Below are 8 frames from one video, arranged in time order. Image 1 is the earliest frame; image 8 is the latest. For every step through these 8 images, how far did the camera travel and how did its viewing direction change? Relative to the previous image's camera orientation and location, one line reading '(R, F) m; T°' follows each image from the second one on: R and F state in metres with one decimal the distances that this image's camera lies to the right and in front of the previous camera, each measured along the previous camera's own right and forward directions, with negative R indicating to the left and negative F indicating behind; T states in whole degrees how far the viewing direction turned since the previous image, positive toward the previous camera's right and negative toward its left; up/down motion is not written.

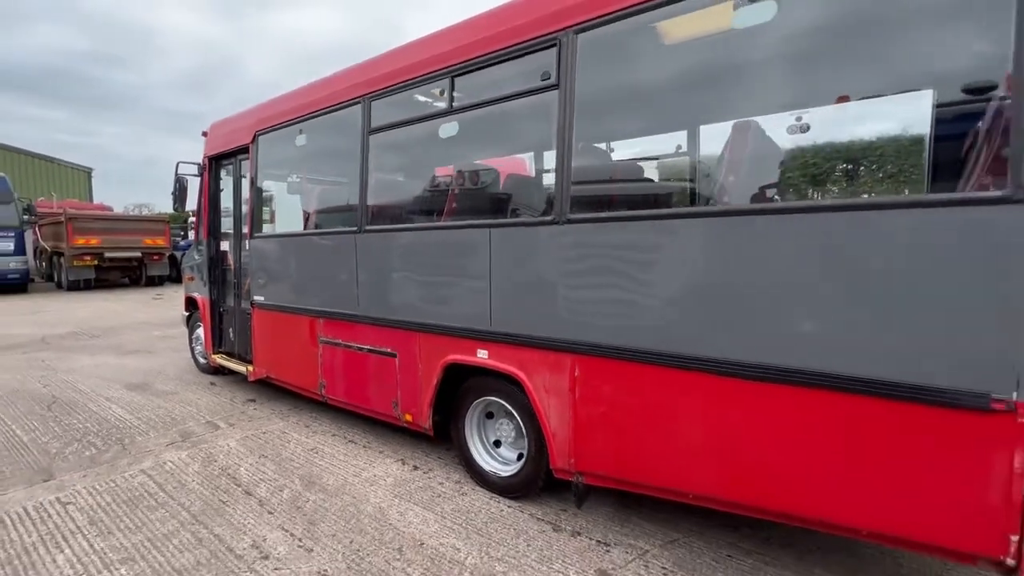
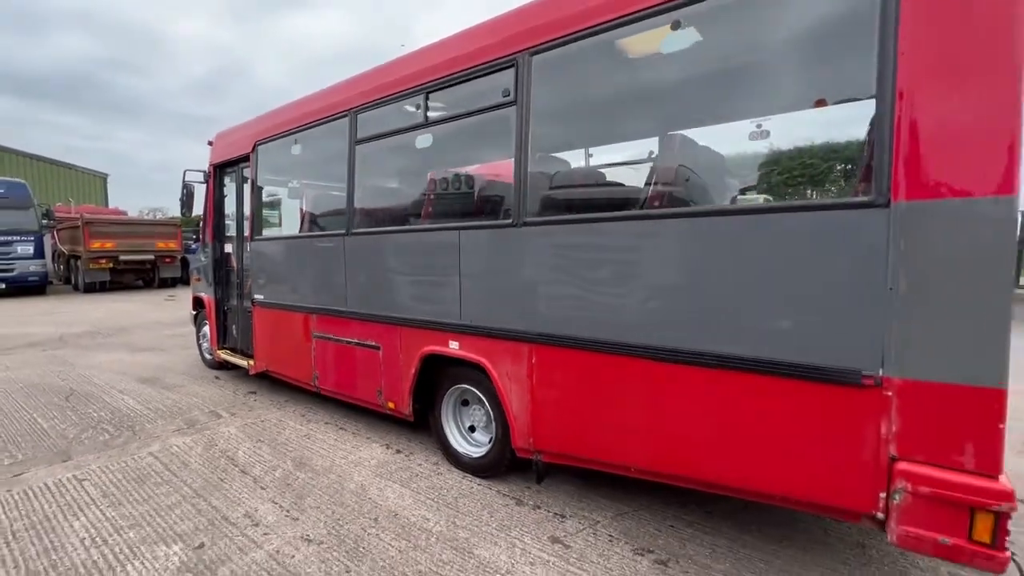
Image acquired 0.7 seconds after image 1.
(+0.3, -0.3) m; -1°
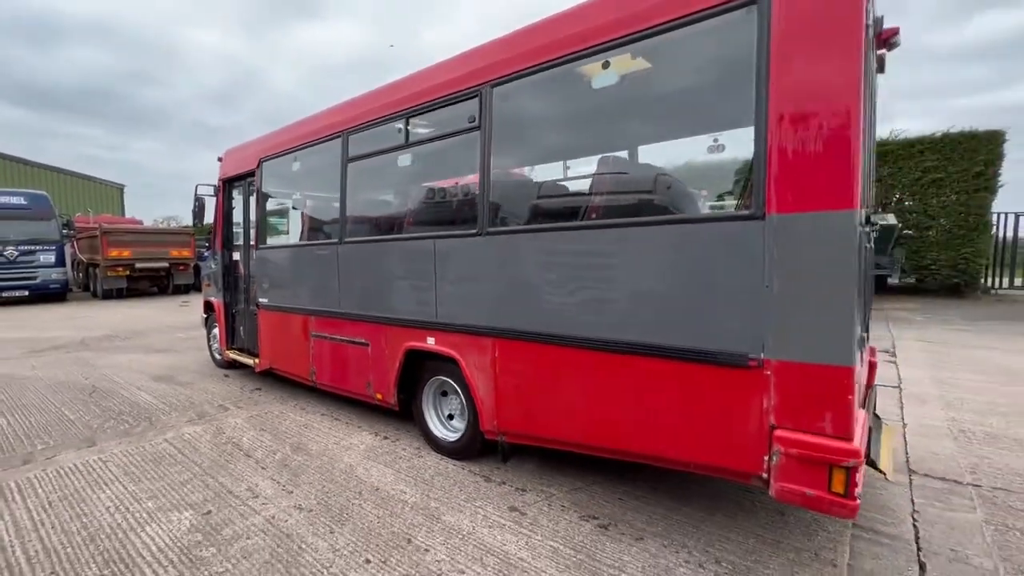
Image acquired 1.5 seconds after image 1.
(+0.3, -0.4) m; -1°
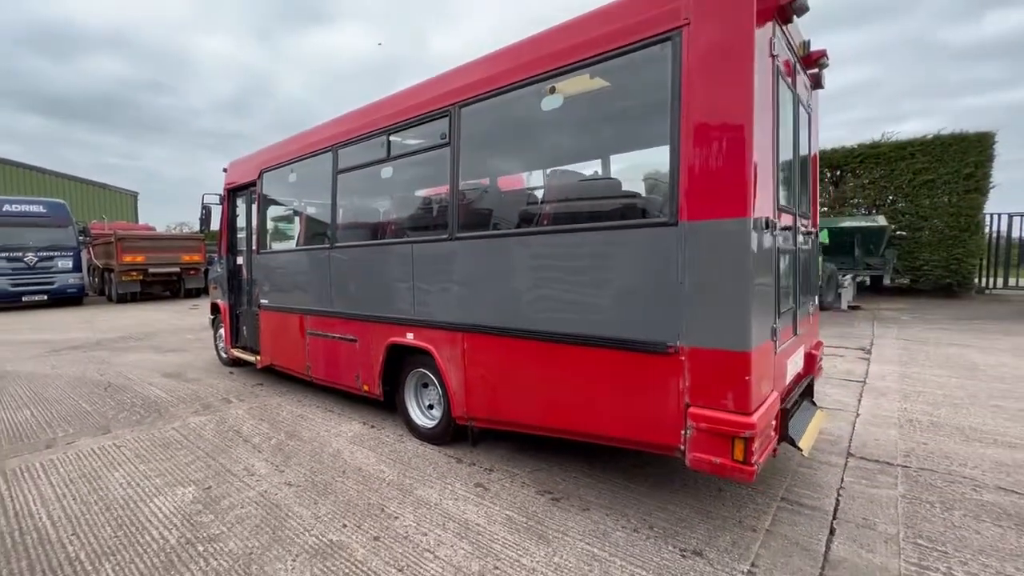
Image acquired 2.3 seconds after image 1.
(+0.3, -0.4) m; -1°
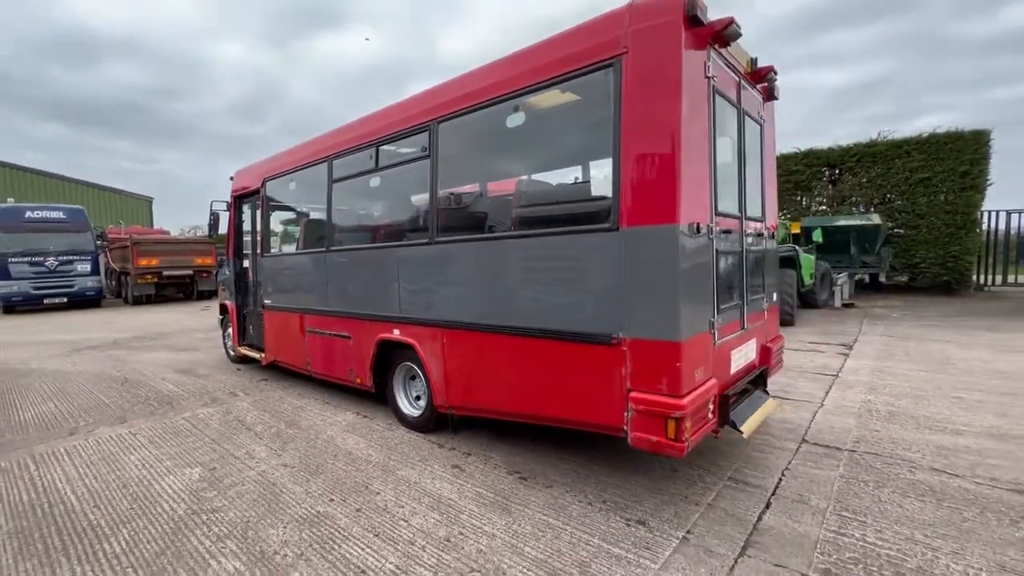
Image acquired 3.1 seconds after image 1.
(+0.3, -0.3) m; -1°
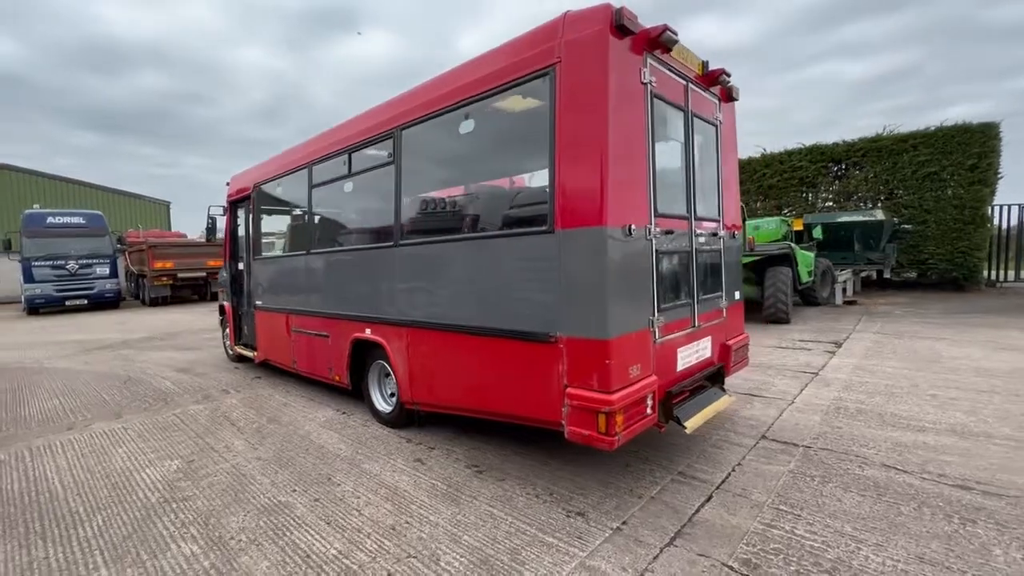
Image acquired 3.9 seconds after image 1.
(+0.5, -0.1) m; -2°
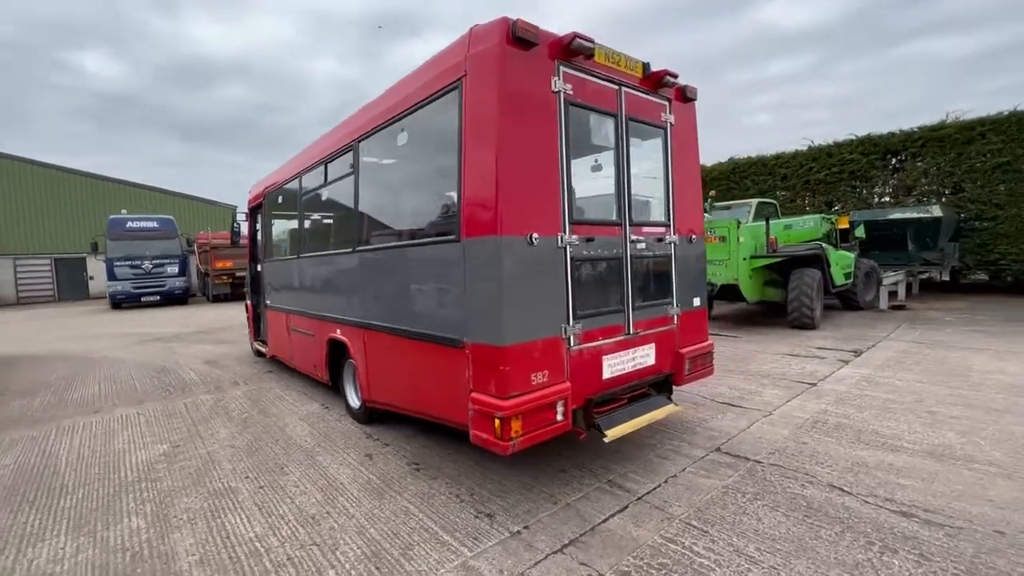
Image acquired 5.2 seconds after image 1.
(+1.0, 0.0) m; -7°
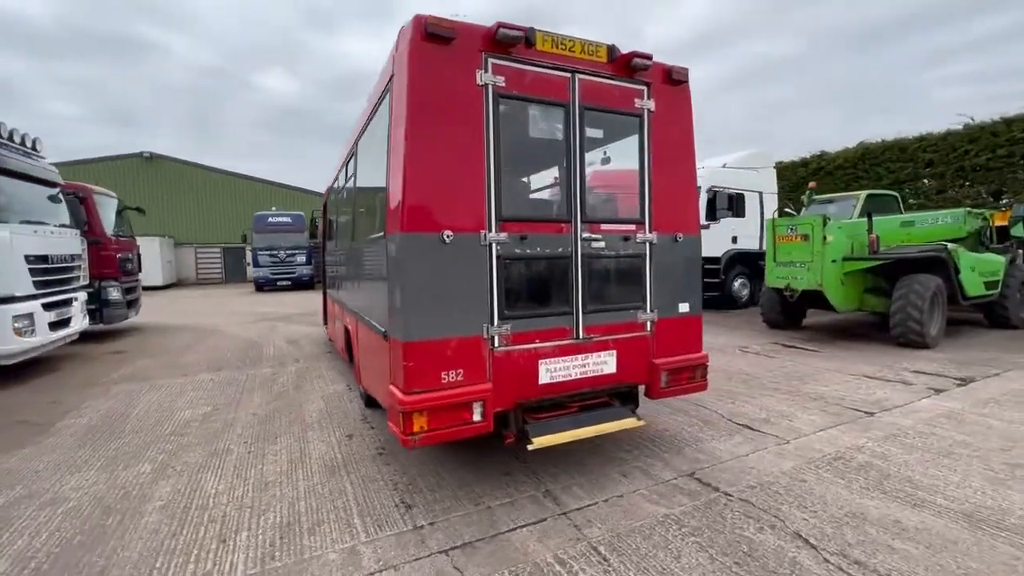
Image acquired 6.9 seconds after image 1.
(+1.3, +0.2) m; -14°
